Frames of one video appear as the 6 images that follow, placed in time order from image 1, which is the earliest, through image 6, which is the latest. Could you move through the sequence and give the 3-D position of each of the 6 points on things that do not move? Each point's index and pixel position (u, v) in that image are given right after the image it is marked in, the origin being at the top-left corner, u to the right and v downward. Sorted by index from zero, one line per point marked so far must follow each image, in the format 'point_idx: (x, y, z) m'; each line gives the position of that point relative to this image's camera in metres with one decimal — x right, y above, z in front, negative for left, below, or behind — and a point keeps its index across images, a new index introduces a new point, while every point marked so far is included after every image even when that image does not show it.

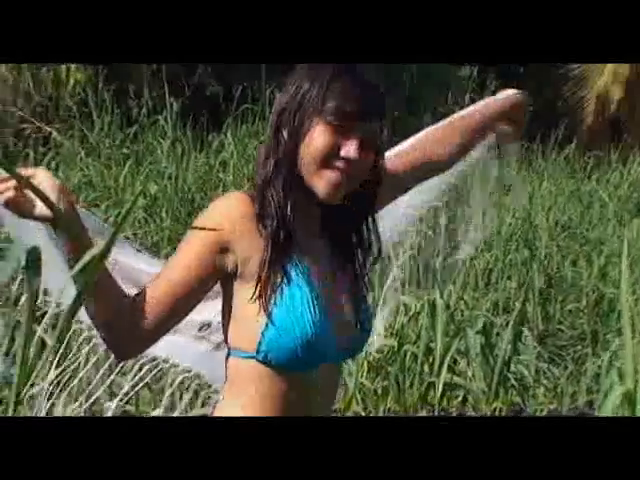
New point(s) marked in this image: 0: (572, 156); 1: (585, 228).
0: (+0.6, +0.2, +2.4) m
1: (+0.6, 0.0, +2.4) m
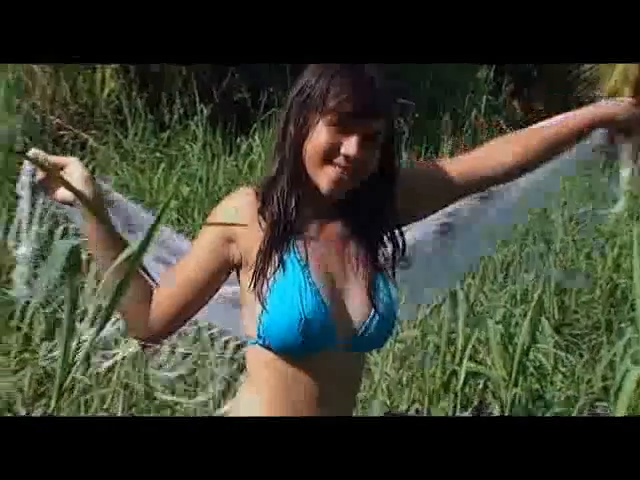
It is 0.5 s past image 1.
0: (+0.7, +0.2, +2.4) m
1: (+0.7, 0.0, +2.4) m
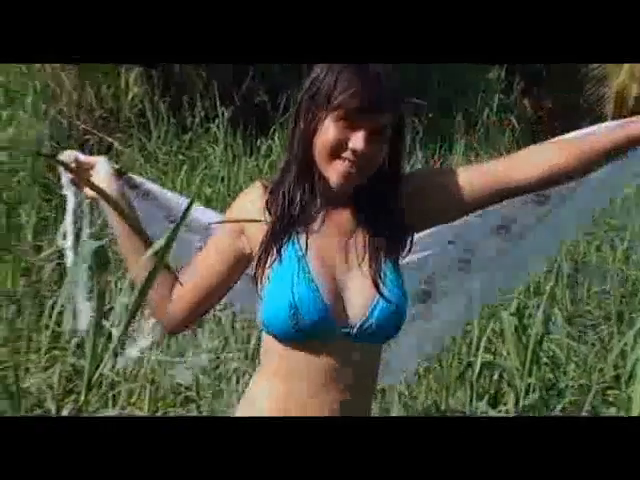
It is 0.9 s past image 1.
0: (+0.7, +0.2, +2.5) m
1: (+0.7, +0.1, +2.5) m
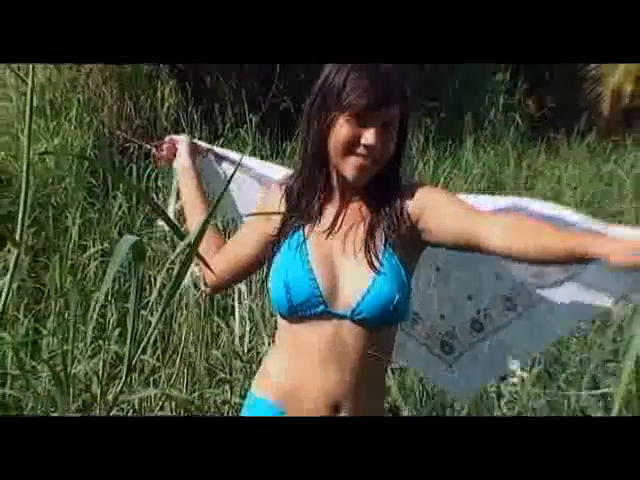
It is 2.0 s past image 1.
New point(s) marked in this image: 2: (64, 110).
0: (+0.8, +0.3, +2.7) m
1: (+0.8, +0.1, +2.7) m
2: (-0.7, +0.4, +2.8) m
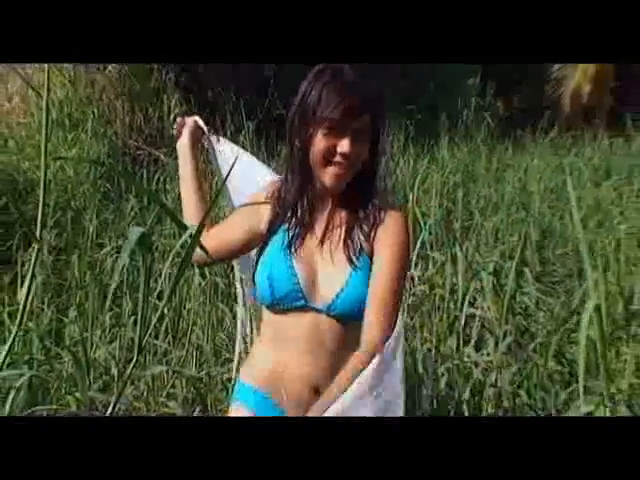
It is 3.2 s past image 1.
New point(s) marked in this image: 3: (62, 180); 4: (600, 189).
0: (+0.7, +0.3, +3.0) m
1: (+0.8, +0.2, +3.0) m
2: (-0.8, +0.4, +3.1) m
3: (-0.8, +0.2, +3.1) m
4: (+0.9, +0.2, +3.0) m
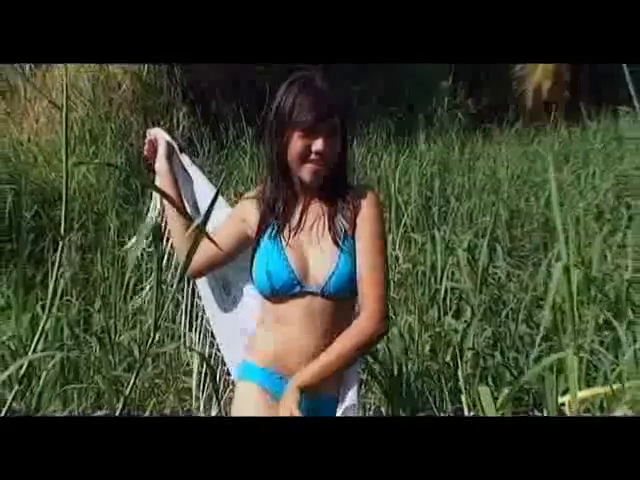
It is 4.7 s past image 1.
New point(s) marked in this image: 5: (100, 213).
0: (+0.7, +0.4, +3.4) m
1: (+0.7, +0.2, +3.4) m
2: (-0.8, +0.4, +3.5) m
3: (-0.8, +0.2, +3.5) m
4: (+0.8, +0.2, +3.3) m
5: (-0.8, +0.1, +3.5) m
